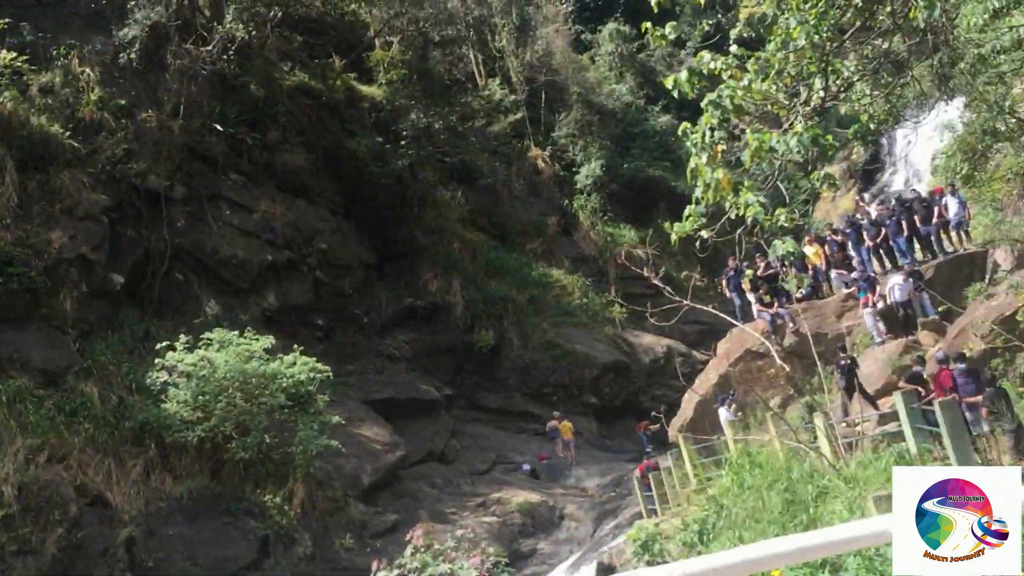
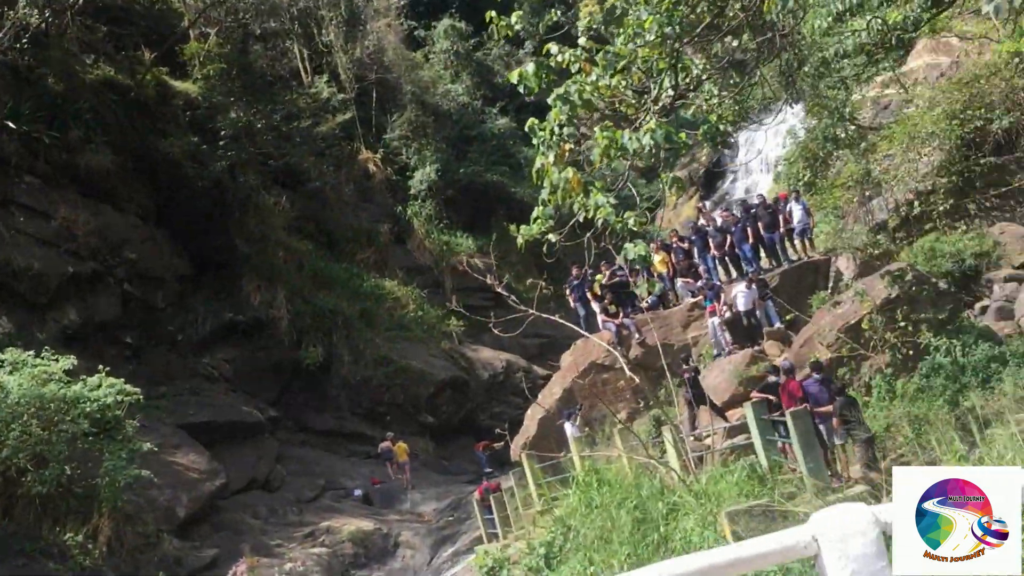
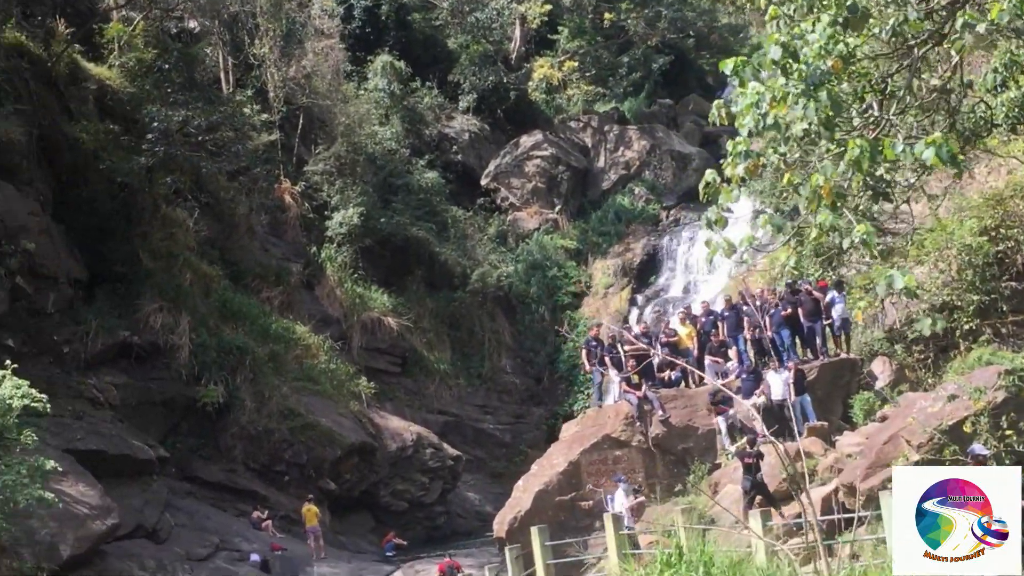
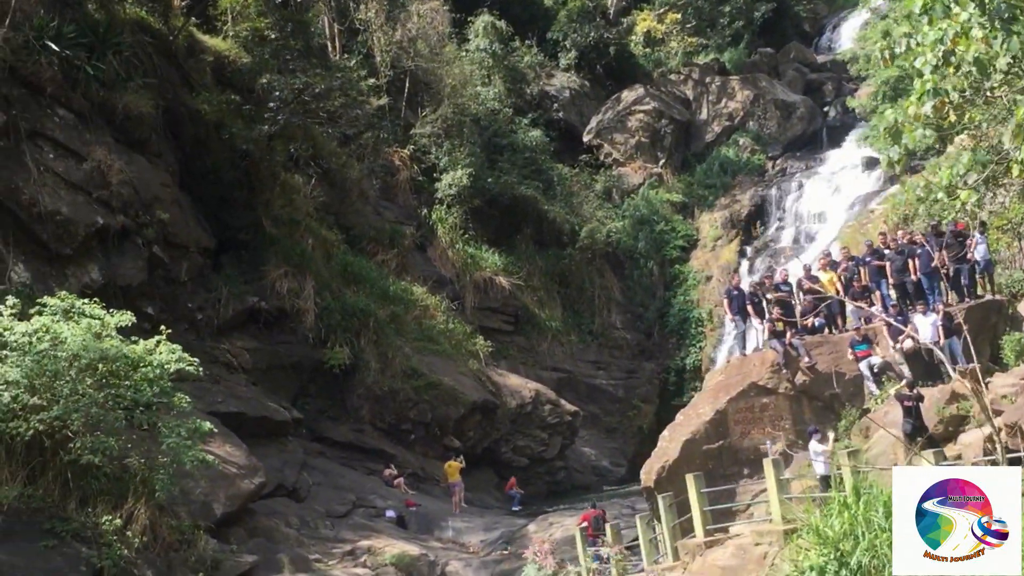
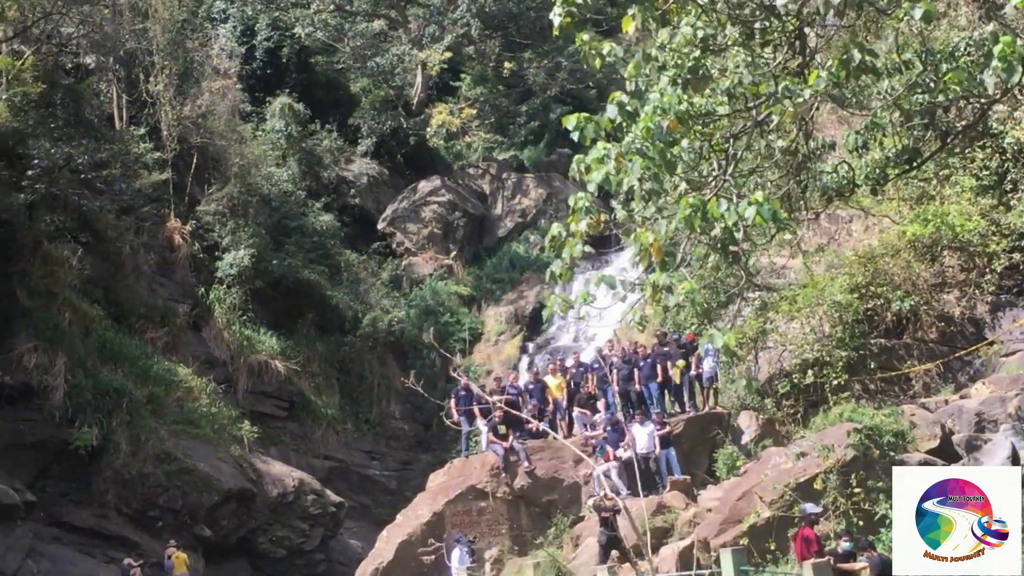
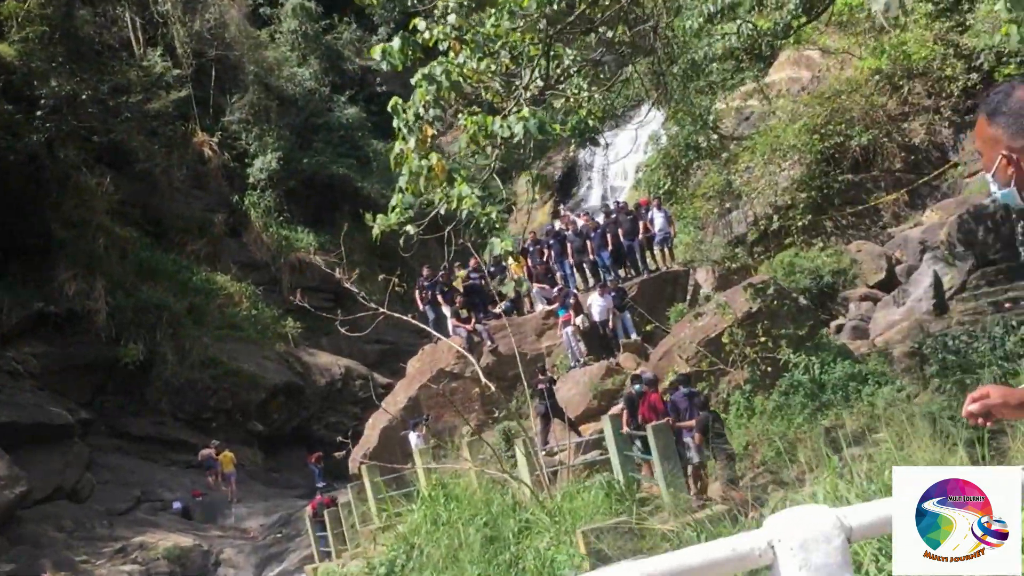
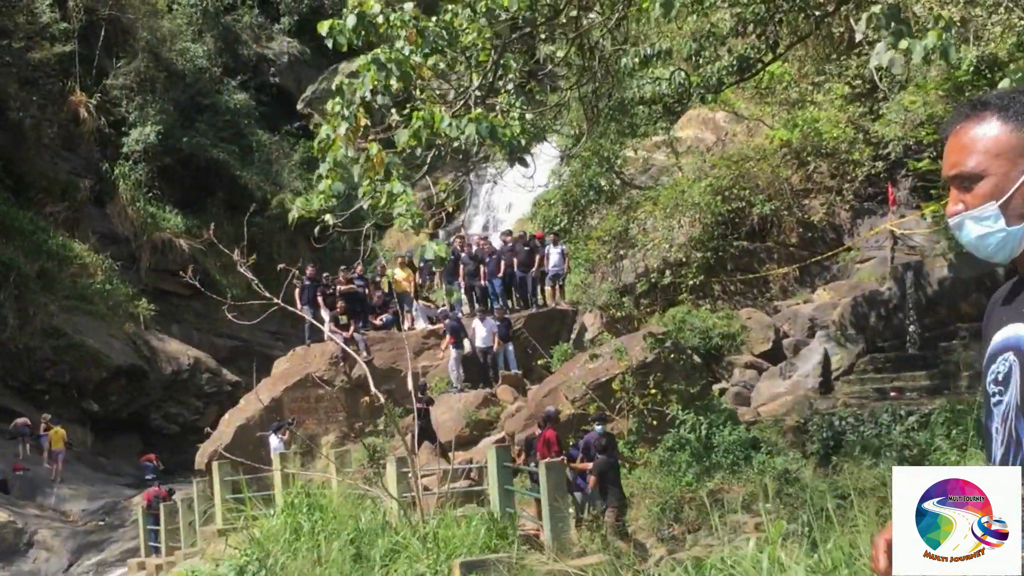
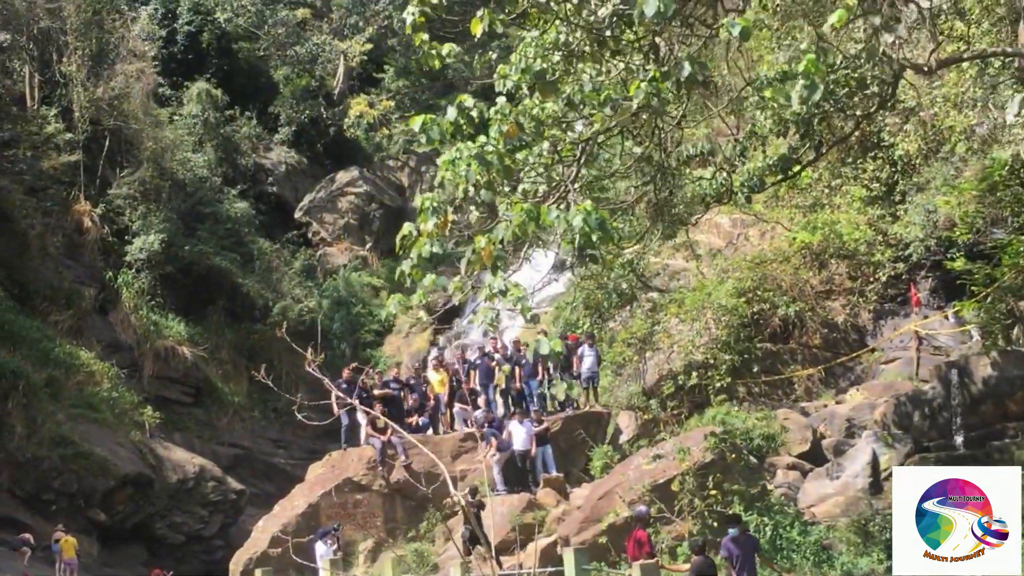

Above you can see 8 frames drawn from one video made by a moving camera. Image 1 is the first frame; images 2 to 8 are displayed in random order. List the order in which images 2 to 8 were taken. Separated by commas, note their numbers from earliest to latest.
2, 6, 7, 8, 5, 3, 4
